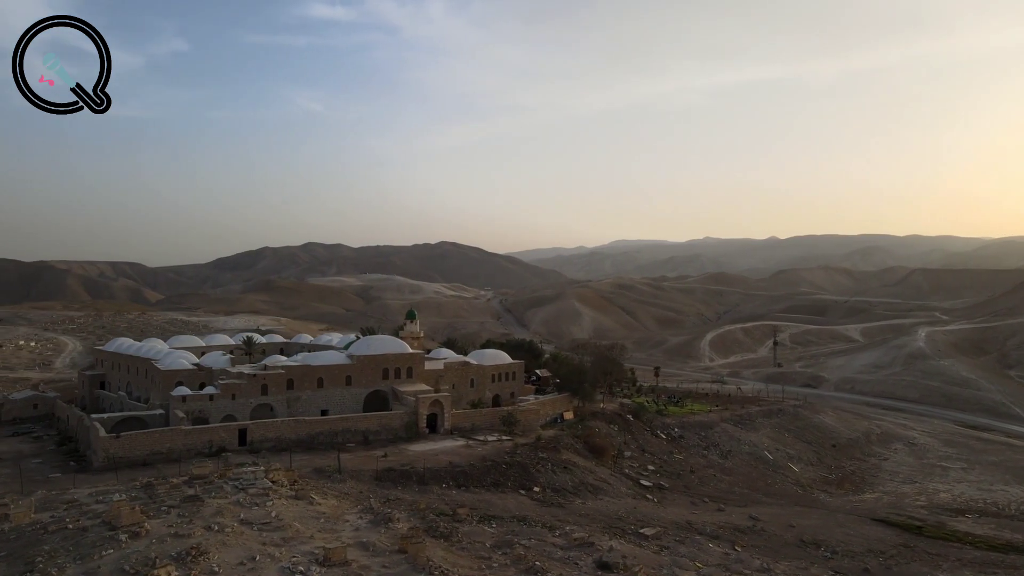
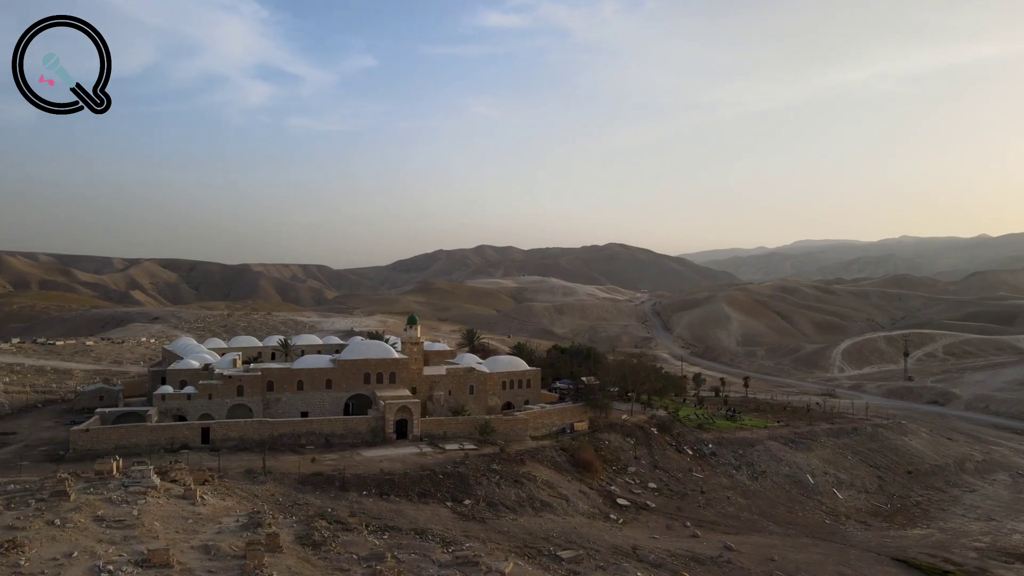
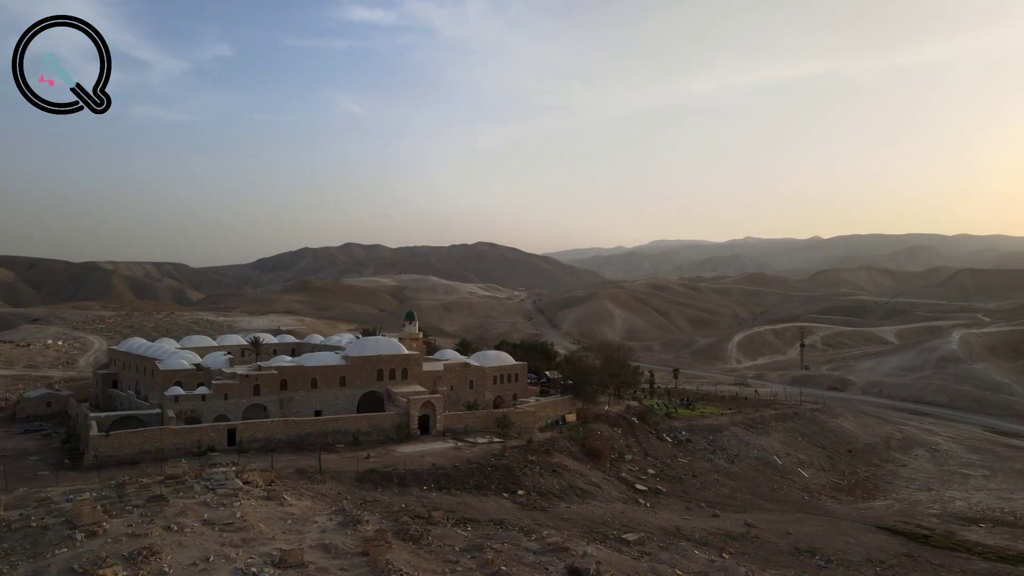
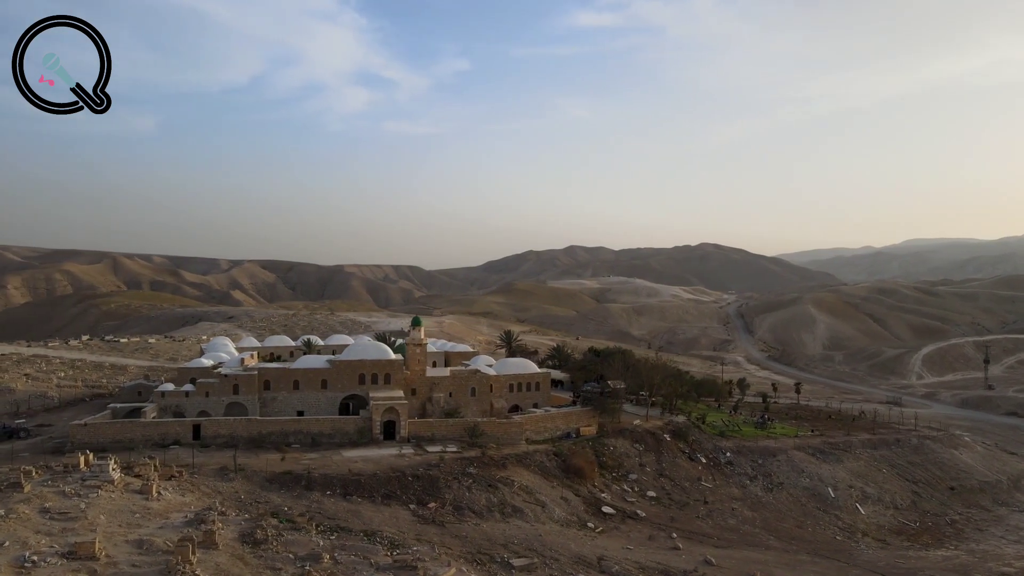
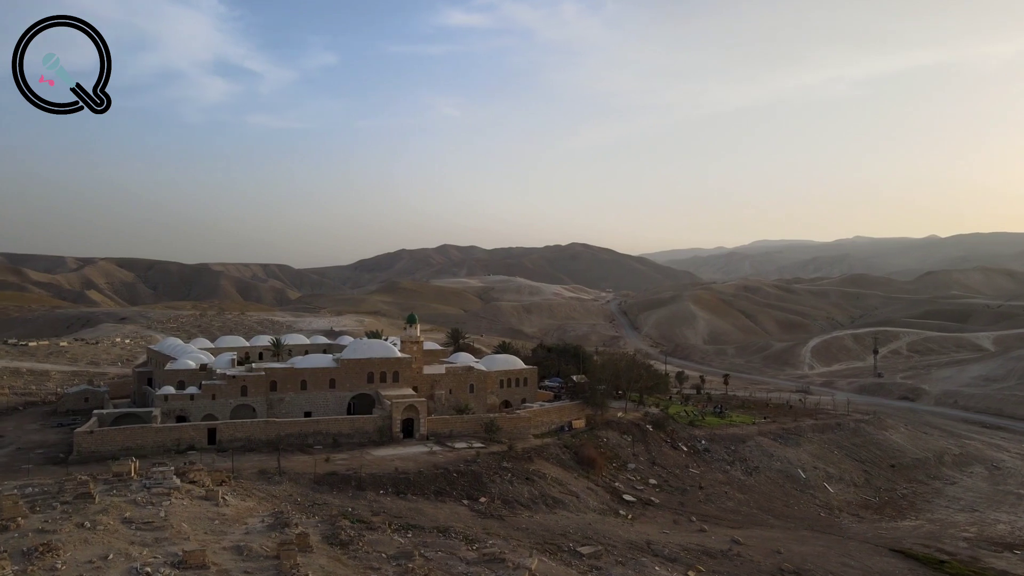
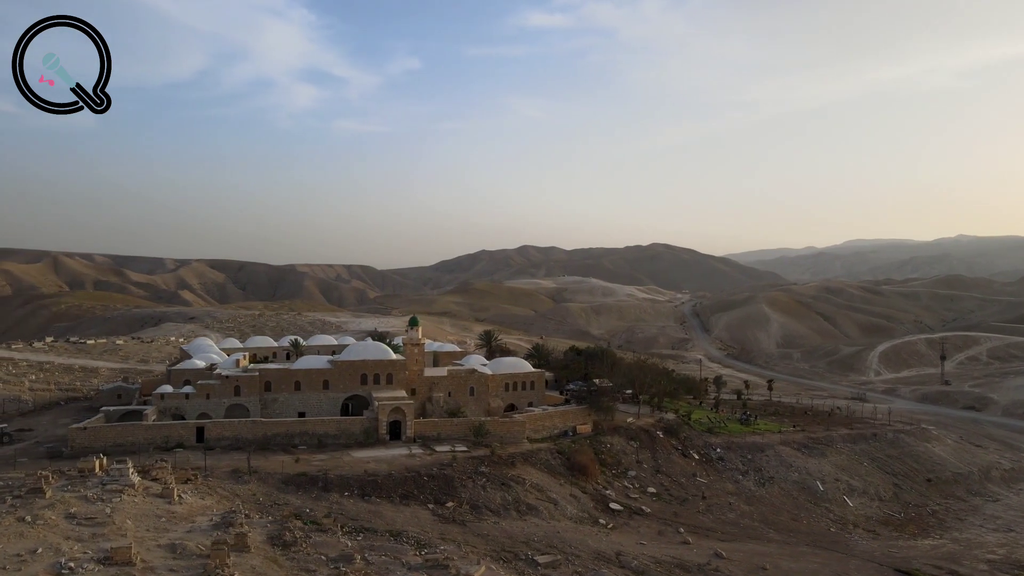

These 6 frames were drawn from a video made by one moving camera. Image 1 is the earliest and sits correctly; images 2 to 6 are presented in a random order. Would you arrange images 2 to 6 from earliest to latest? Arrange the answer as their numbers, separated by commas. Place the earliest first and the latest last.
3, 5, 2, 6, 4
